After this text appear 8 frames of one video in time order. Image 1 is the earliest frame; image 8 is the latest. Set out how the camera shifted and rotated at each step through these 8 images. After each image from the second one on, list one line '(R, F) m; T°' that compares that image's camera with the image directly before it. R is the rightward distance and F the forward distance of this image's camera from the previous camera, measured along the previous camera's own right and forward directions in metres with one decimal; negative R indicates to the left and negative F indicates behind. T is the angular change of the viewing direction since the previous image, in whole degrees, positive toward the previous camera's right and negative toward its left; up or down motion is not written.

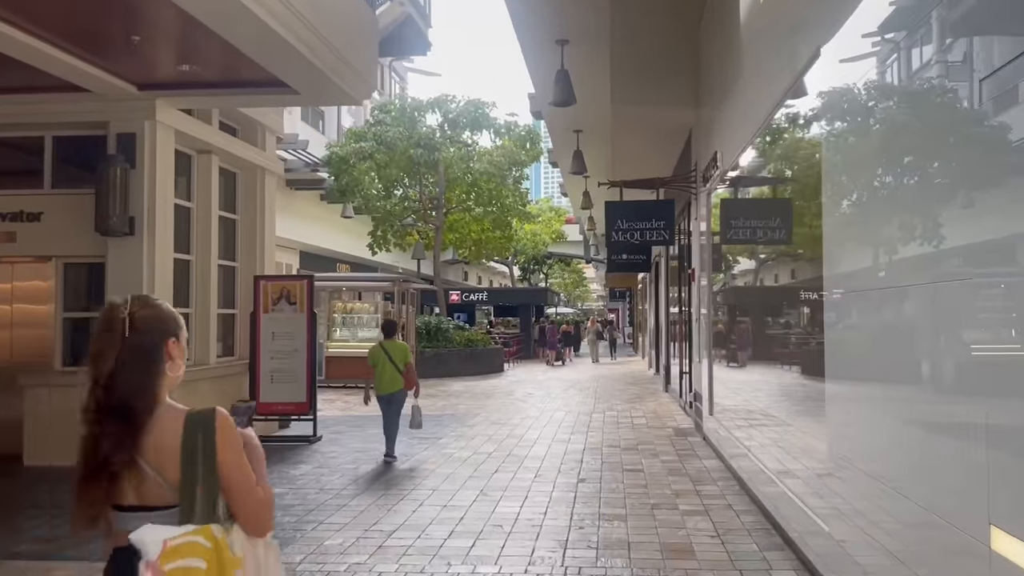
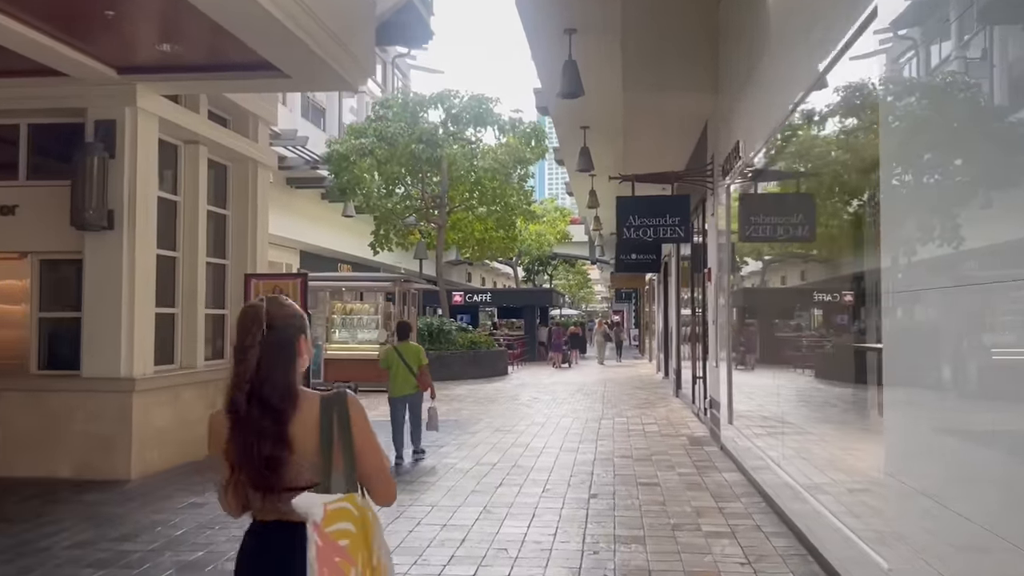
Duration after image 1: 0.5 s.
(0.0, +0.6) m; 0°
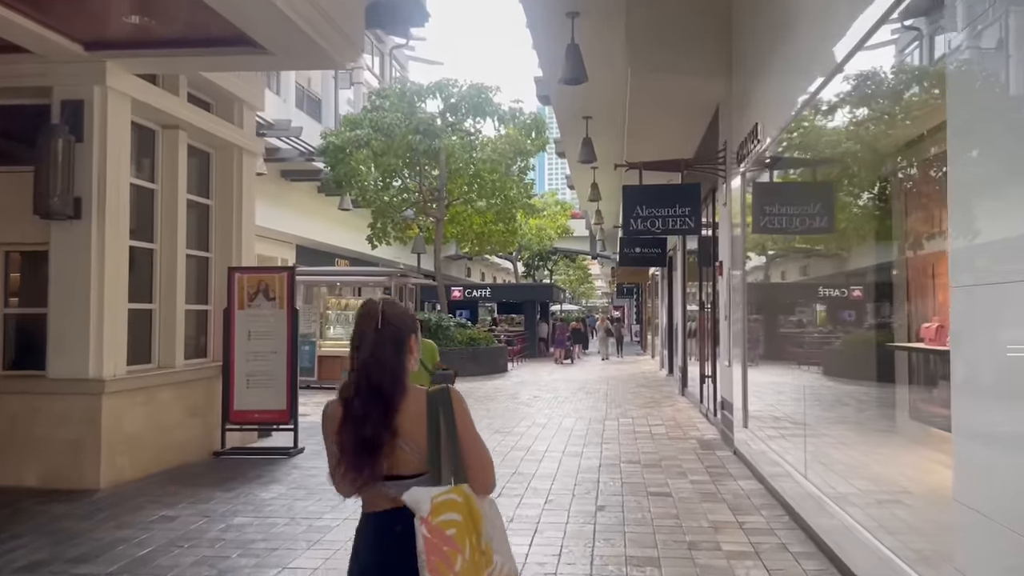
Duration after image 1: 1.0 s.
(0.0, +0.6) m; 0°
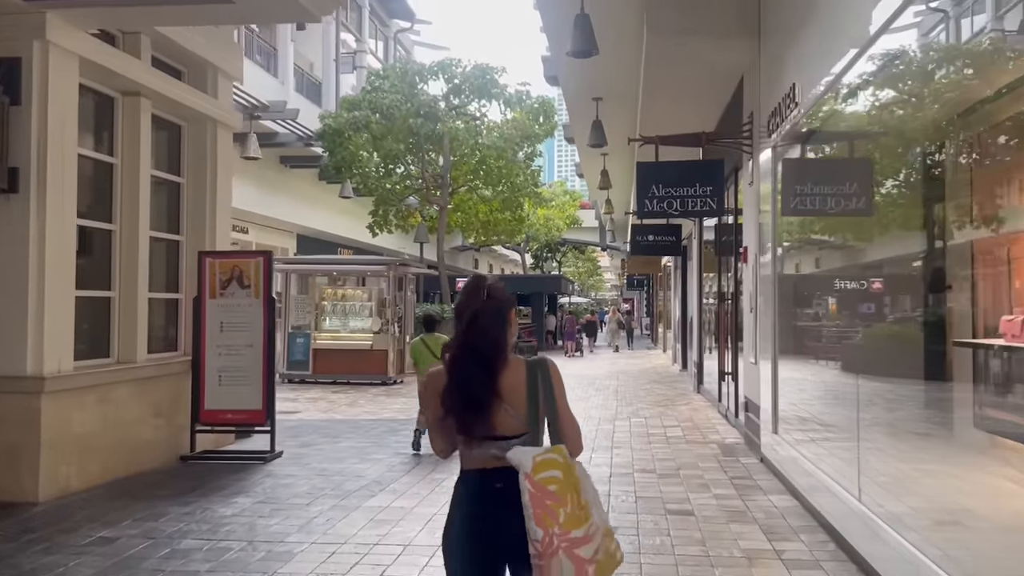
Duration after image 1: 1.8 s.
(+0.1, +1.0) m; -1°
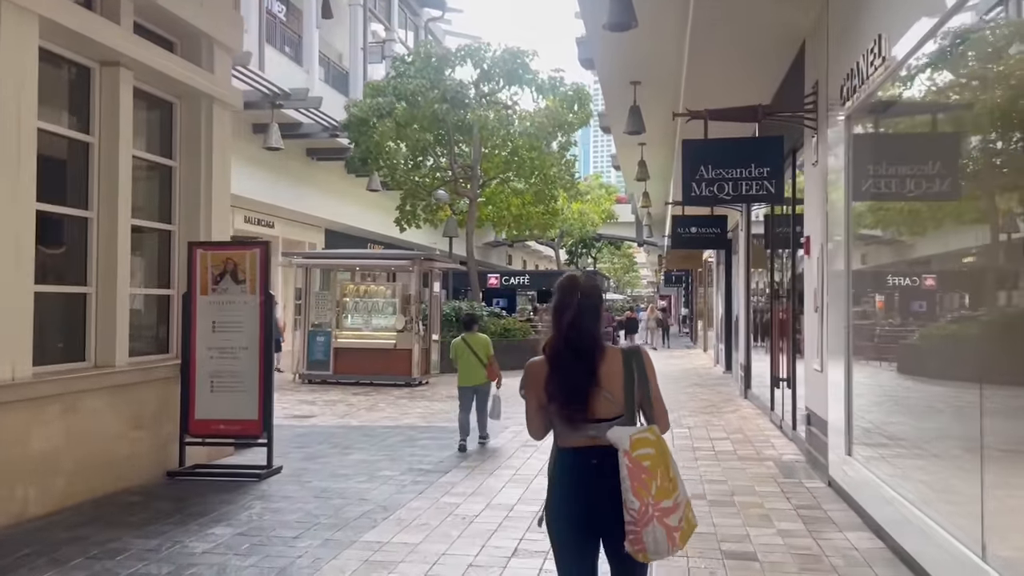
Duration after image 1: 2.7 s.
(+0.1, +1.1) m; -2°
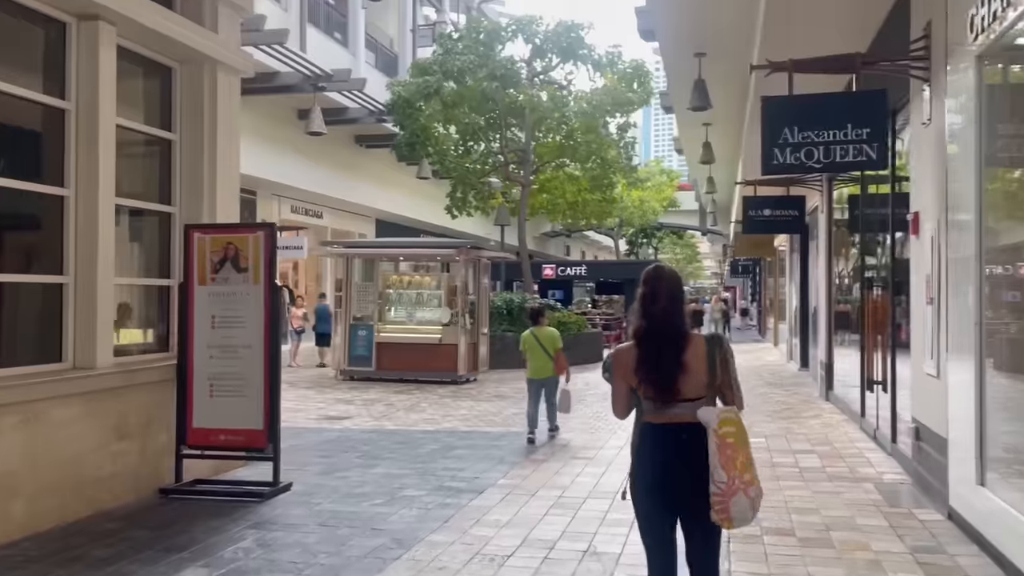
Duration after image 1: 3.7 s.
(+0.1, +1.3) m; -4°
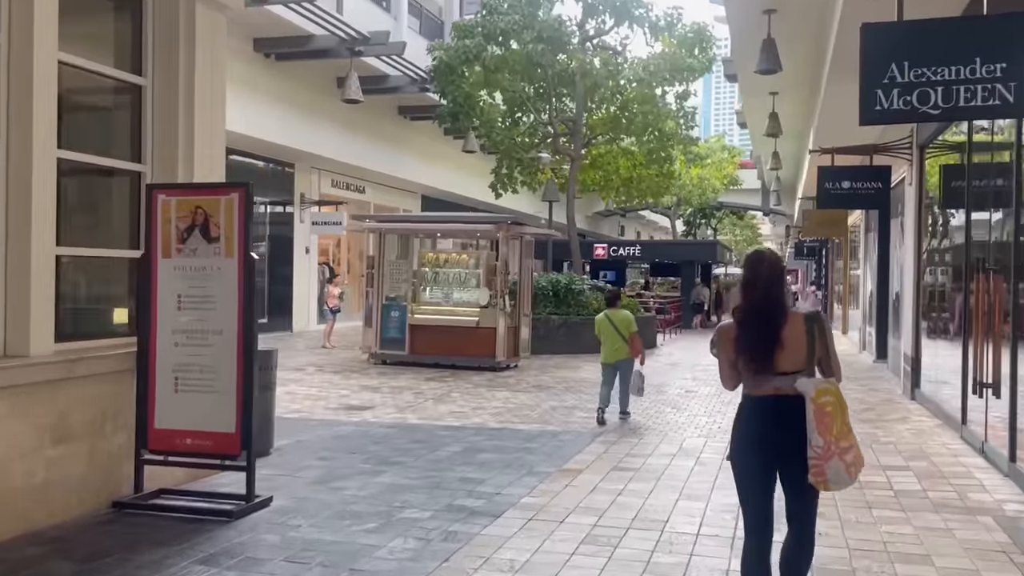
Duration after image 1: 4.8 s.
(+0.2, +1.4) m; -4°
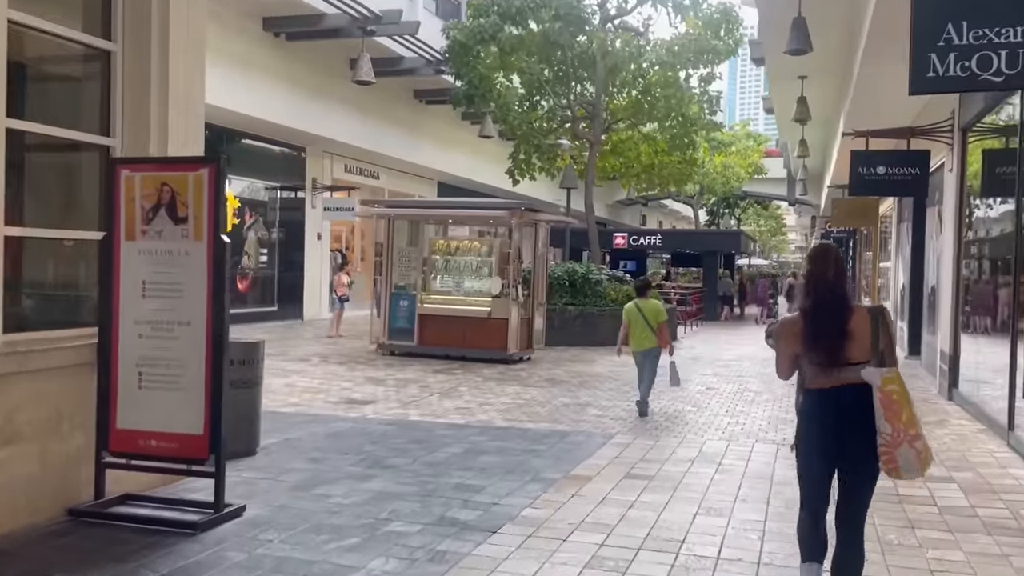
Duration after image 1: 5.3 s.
(+0.1, +0.6) m; -1°
